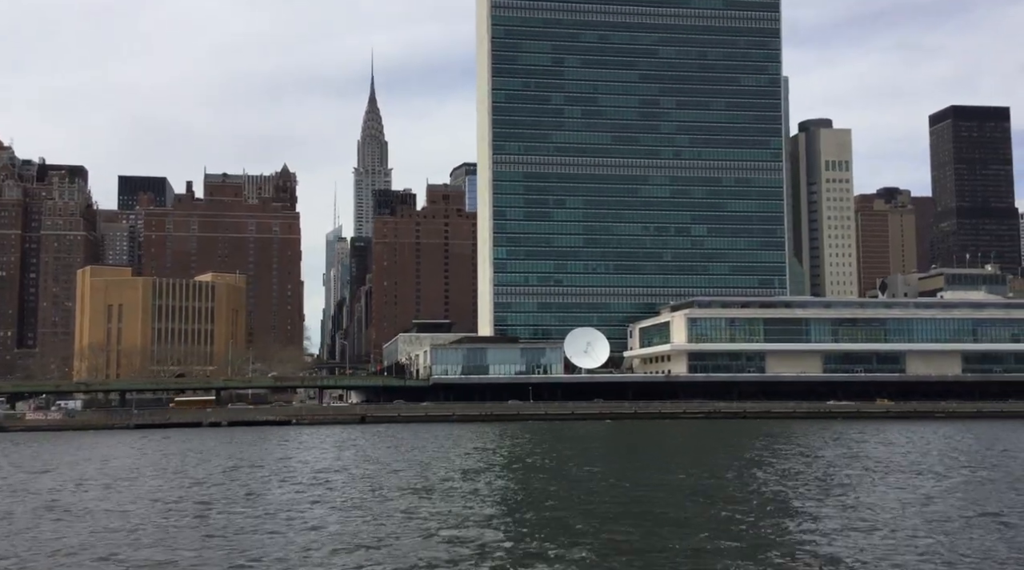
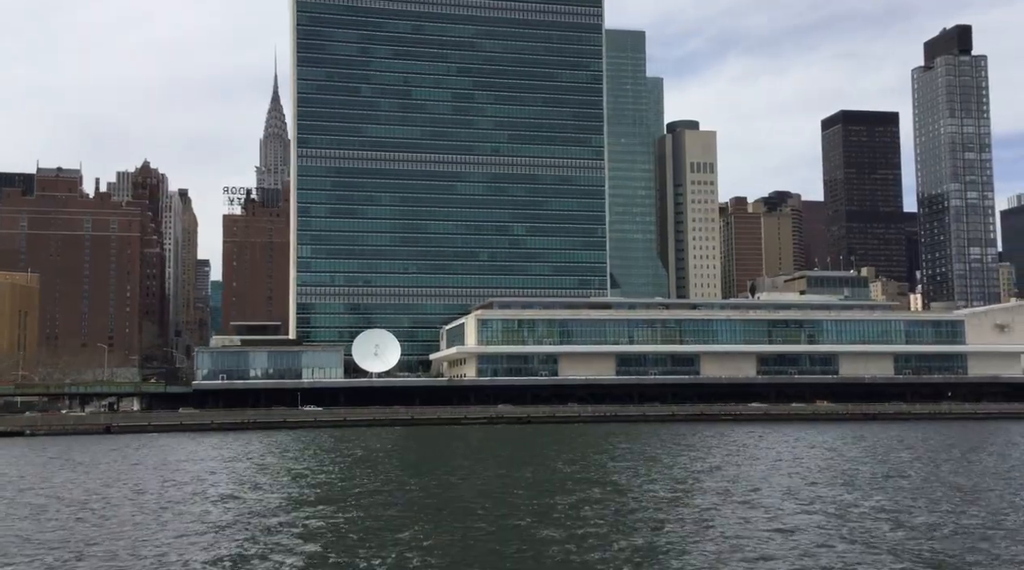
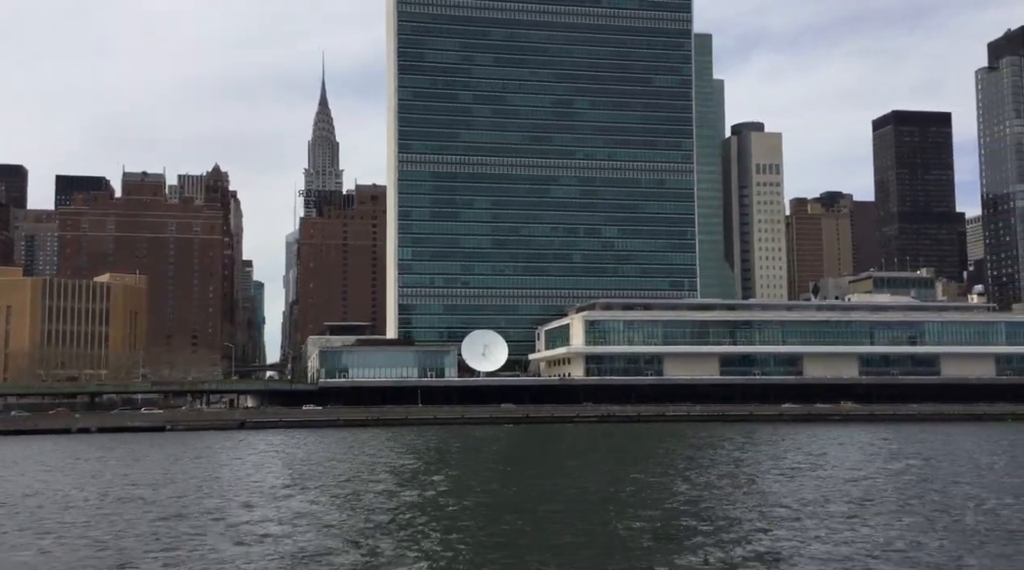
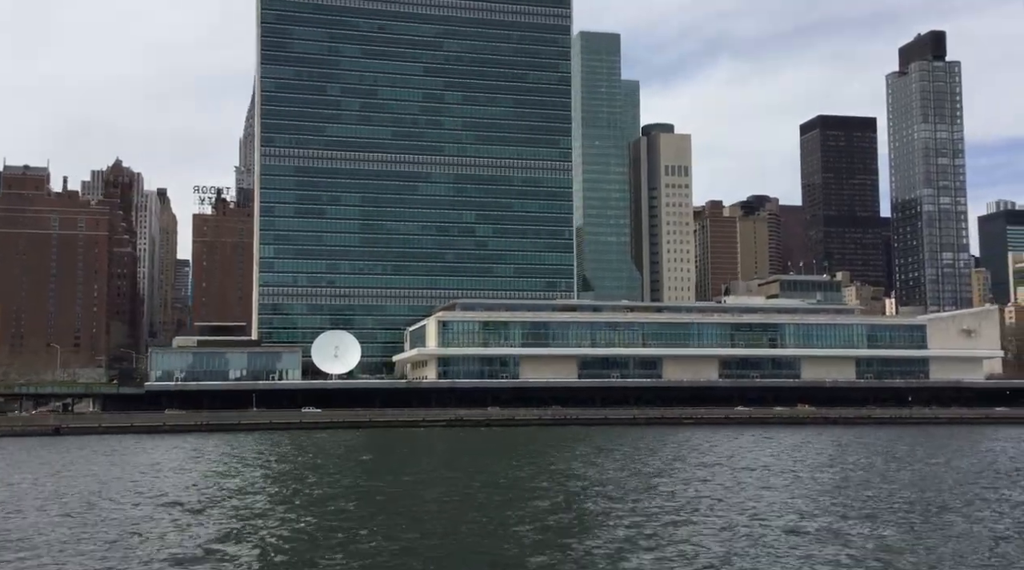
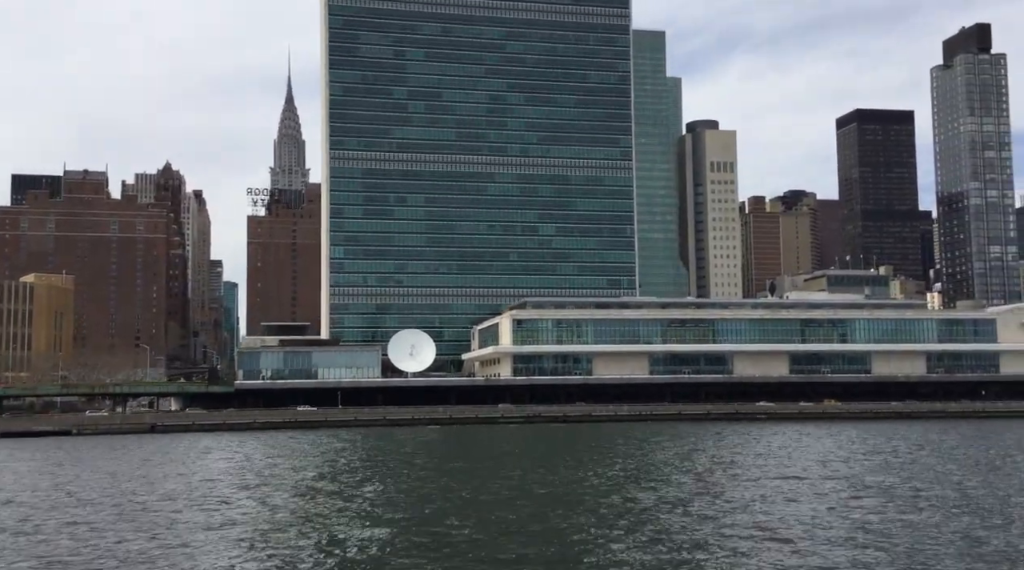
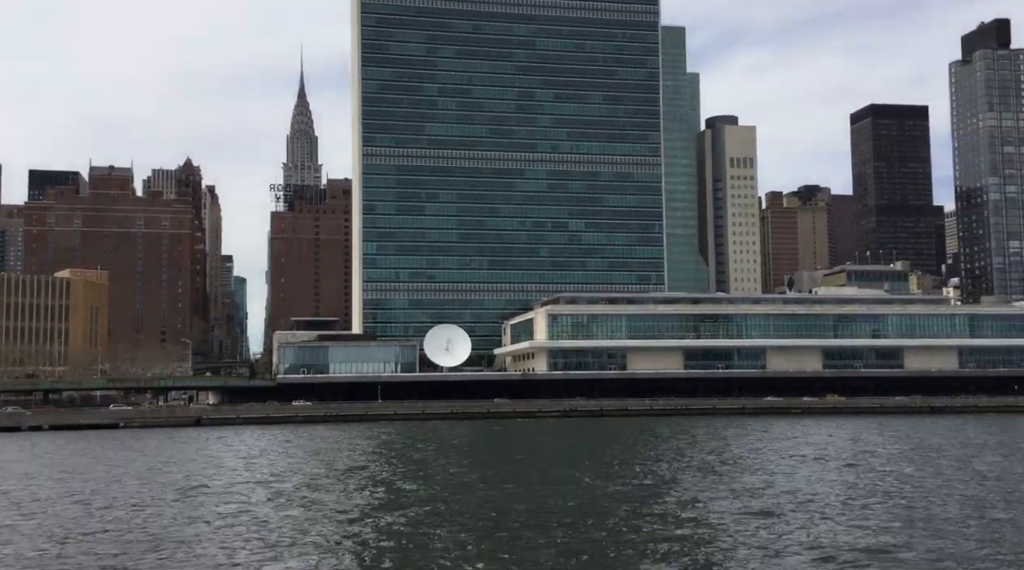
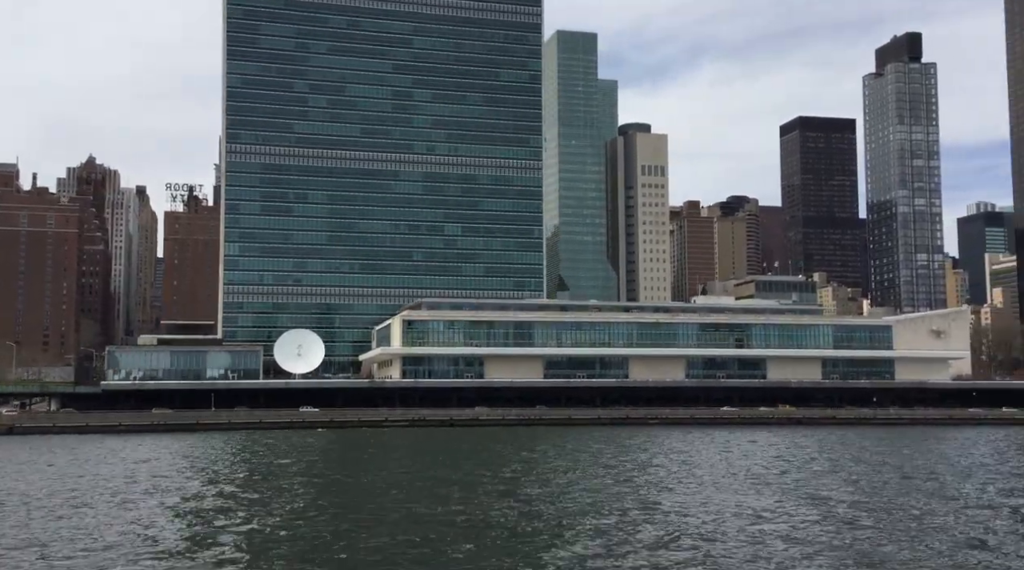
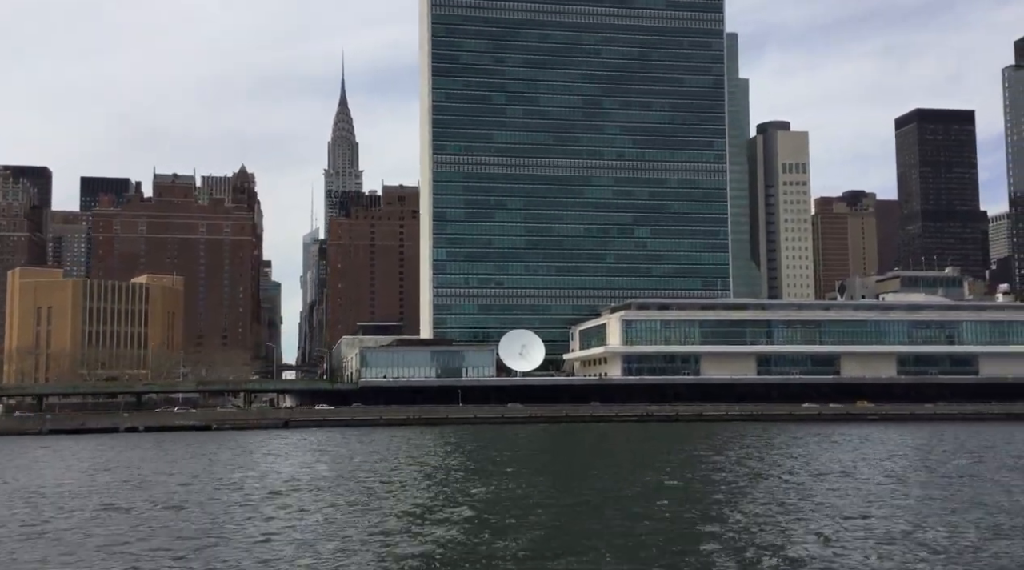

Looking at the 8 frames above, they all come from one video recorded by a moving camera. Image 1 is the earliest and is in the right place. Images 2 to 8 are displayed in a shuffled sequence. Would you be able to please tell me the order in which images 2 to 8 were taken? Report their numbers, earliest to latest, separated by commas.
8, 3, 6, 5, 2, 4, 7
